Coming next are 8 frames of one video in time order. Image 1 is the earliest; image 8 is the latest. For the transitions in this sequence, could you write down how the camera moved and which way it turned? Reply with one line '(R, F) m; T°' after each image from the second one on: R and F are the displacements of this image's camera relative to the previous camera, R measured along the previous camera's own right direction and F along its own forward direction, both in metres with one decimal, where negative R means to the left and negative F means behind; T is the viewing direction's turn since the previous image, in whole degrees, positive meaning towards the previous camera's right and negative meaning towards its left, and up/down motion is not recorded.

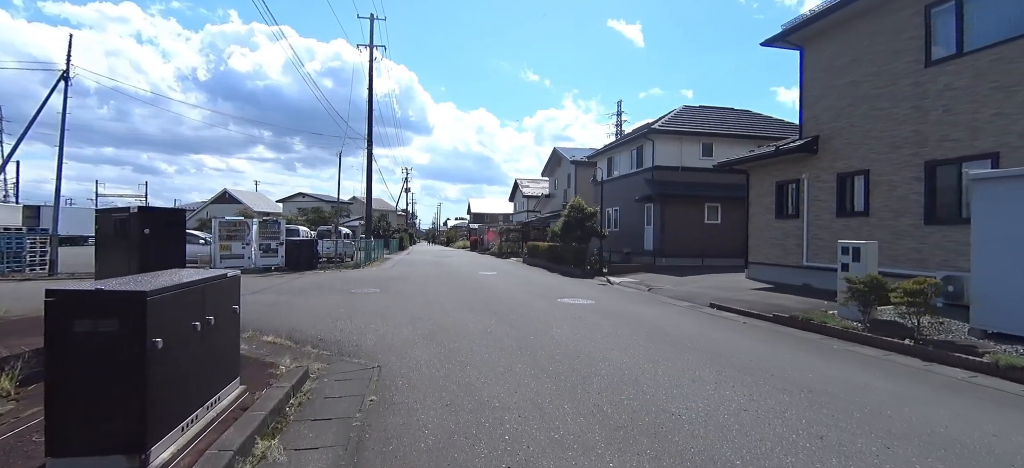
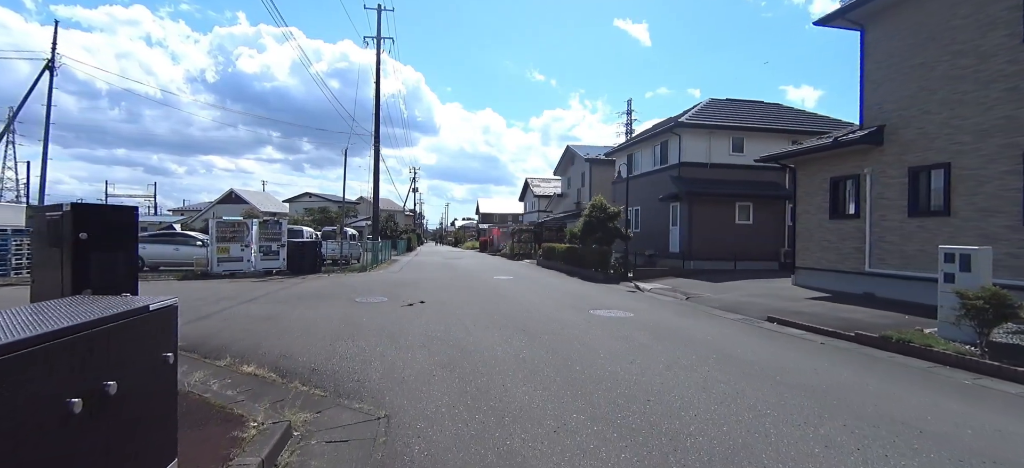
(-0.5, +1.5) m; -1°
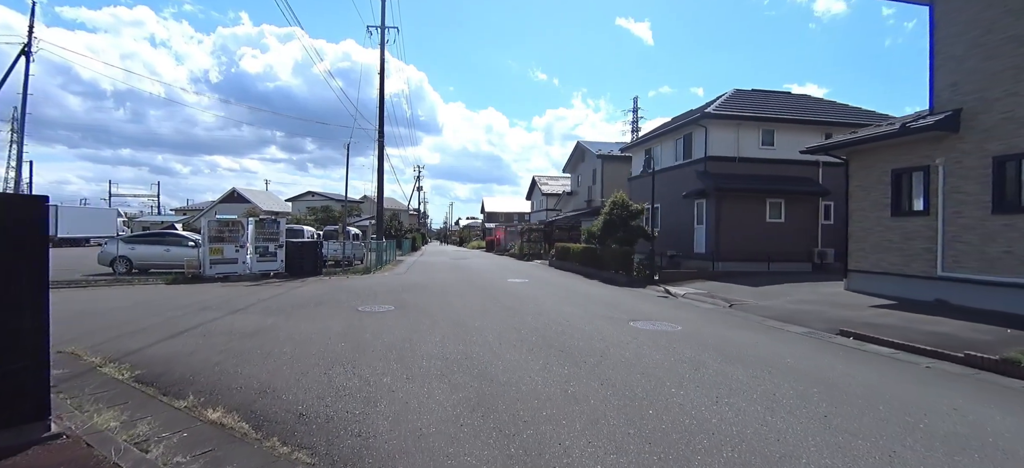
(-0.5, +1.4) m; 0°
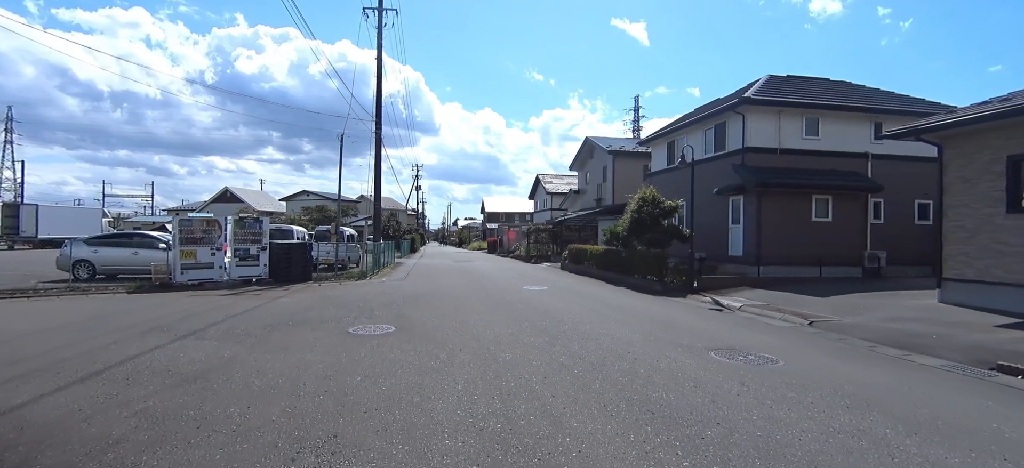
(-0.7, +2.2) m; 0°
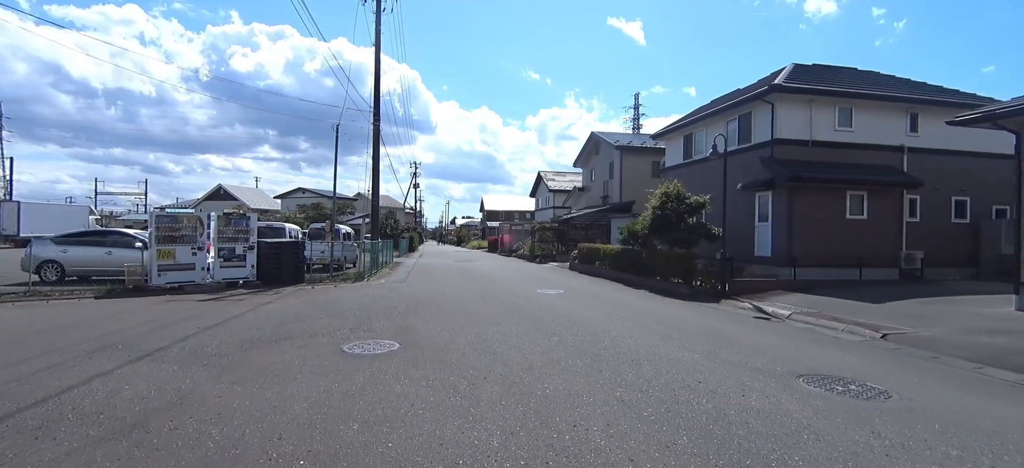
(-0.5, +1.4) m; 0°
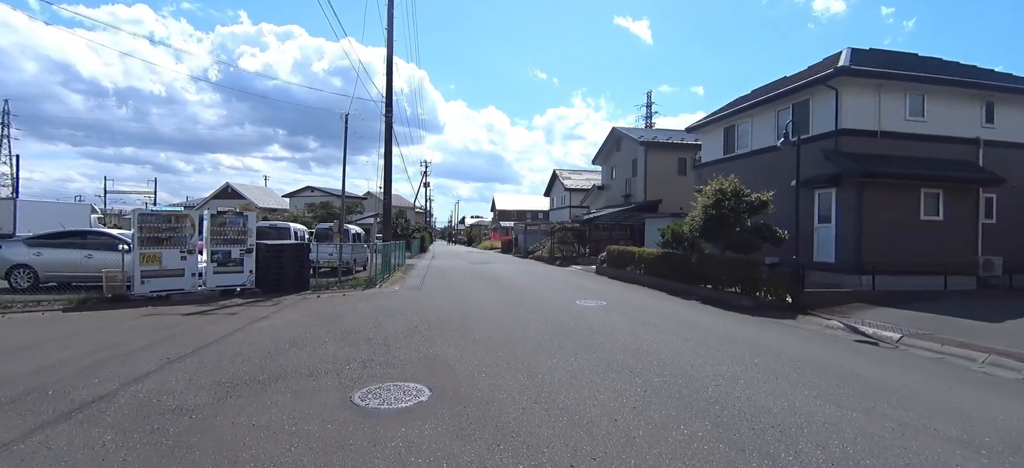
(-0.7, +1.8) m; -1°
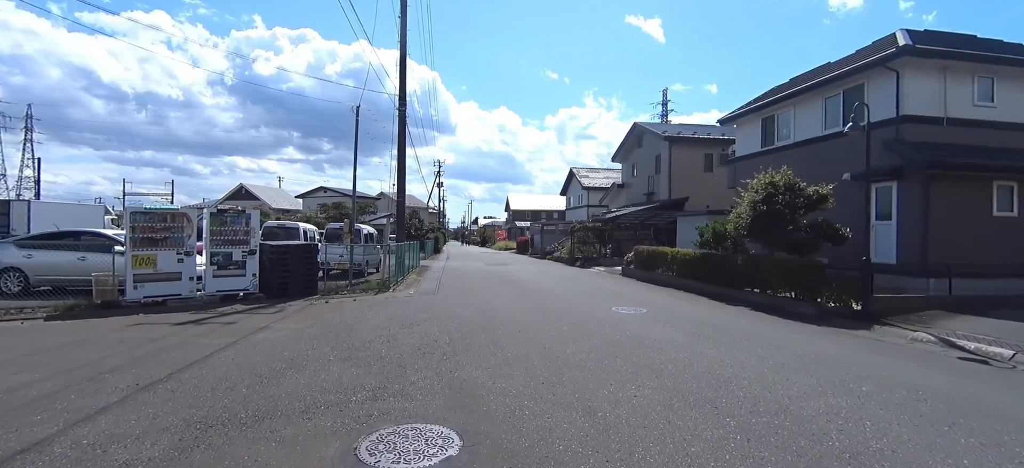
(-0.4, +1.2) m; -2°
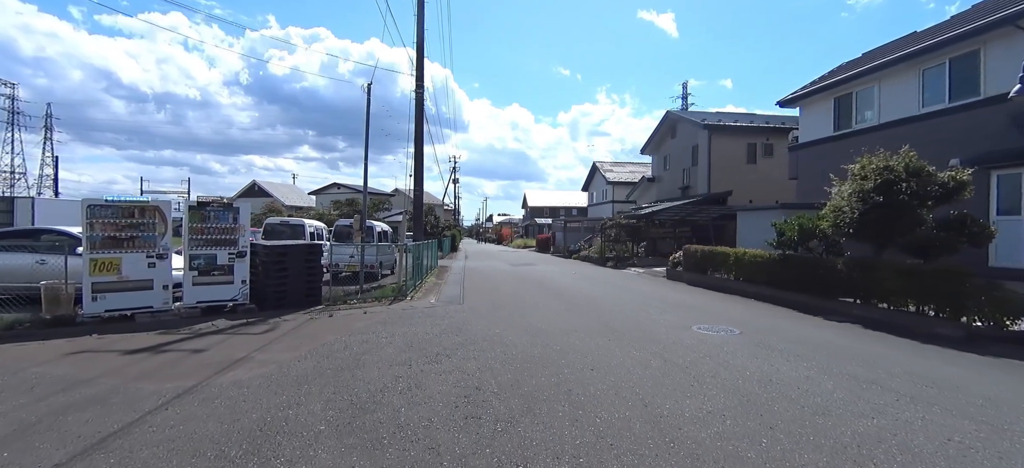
(-0.7, +2.2) m; -2°
